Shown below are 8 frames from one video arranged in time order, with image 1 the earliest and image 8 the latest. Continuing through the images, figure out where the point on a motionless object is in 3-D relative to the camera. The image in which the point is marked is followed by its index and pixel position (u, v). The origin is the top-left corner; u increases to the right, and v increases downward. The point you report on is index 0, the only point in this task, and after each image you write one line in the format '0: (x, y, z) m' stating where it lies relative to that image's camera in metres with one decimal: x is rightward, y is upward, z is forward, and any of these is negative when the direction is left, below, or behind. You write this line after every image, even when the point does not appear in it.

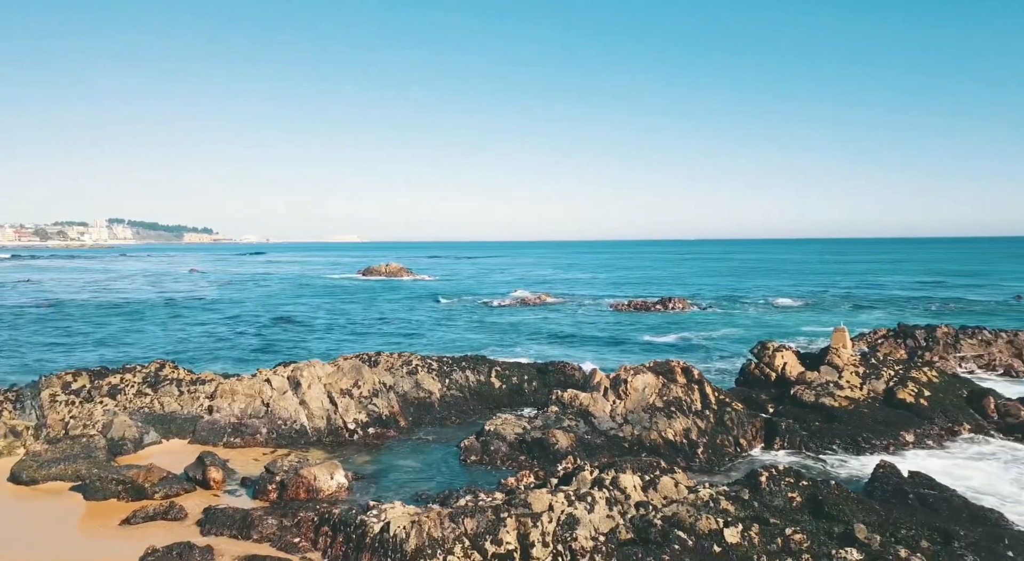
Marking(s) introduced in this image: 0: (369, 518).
0: (-2.5, -4.6, +13.2) m
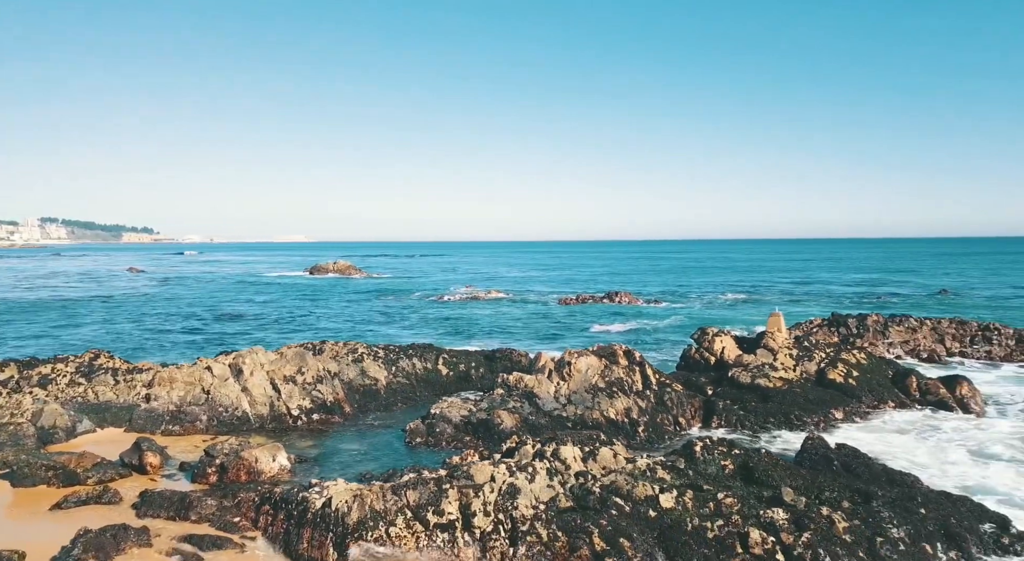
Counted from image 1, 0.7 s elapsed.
0: (-3.5, -4.1, +13.2) m
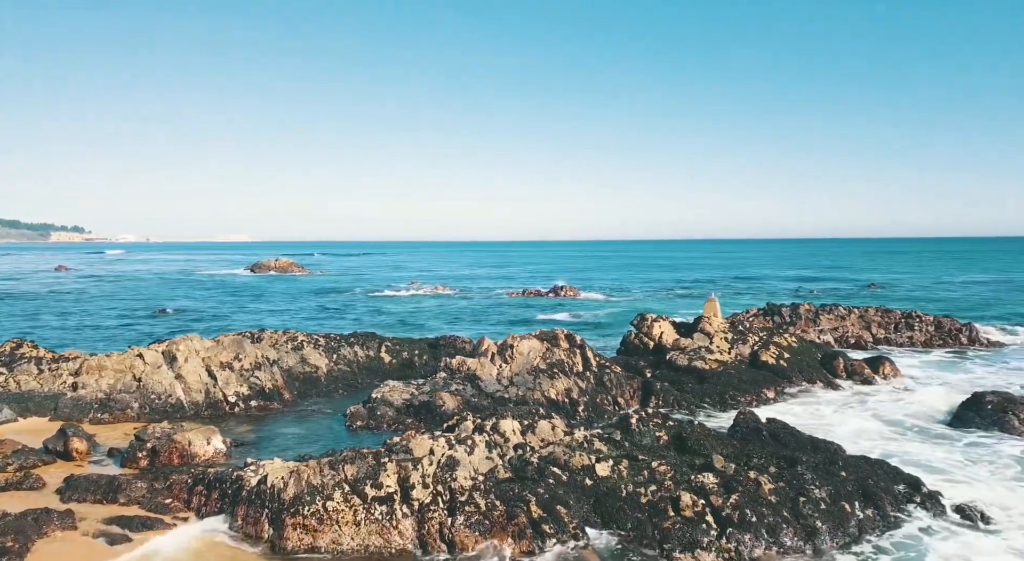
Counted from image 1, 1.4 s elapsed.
0: (-4.7, -3.5, +13.1) m
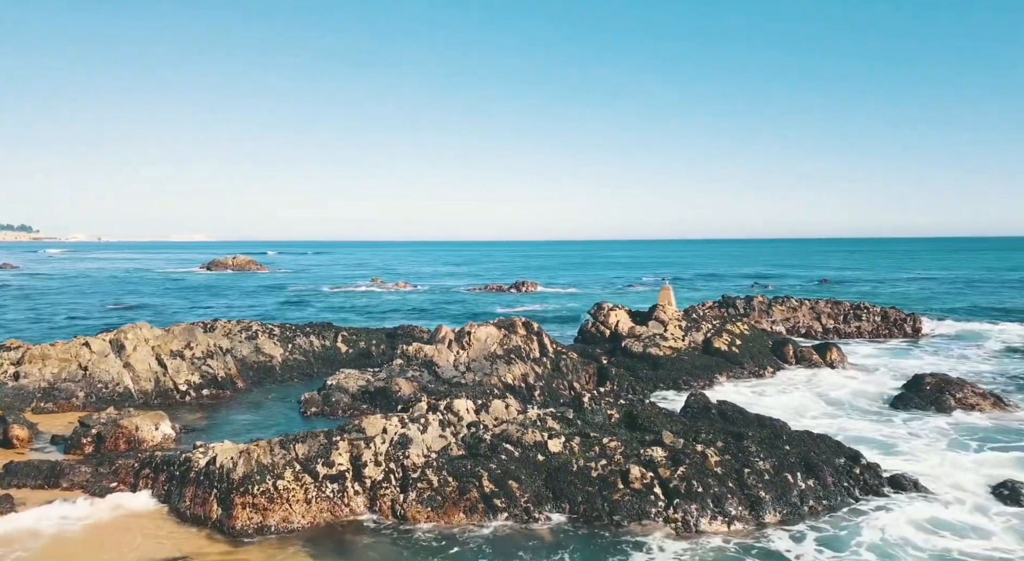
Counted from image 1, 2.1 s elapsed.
0: (-5.5, -3.1, +12.9) m
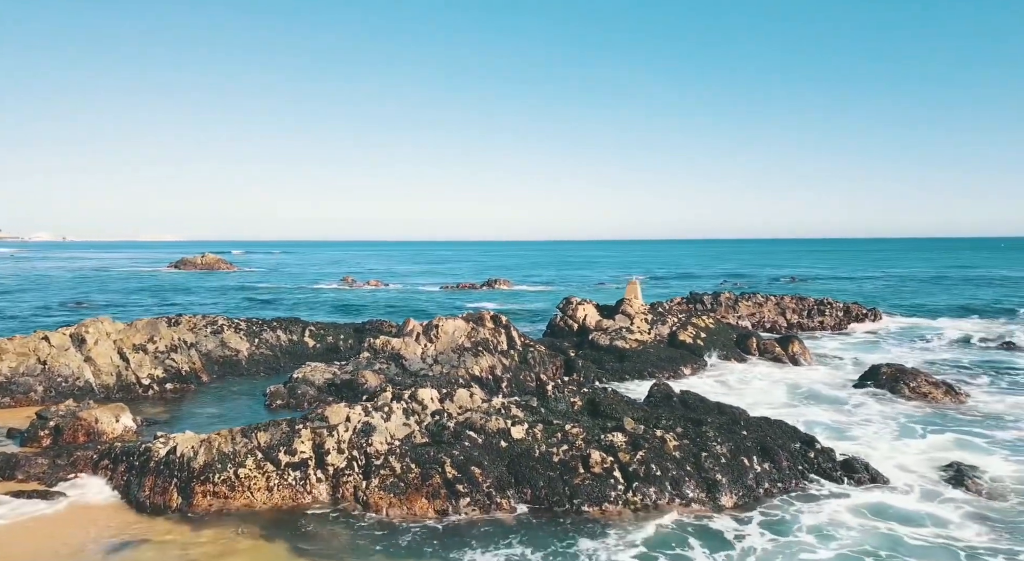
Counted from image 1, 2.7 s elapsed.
0: (-6.2, -2.8, +12.8) m
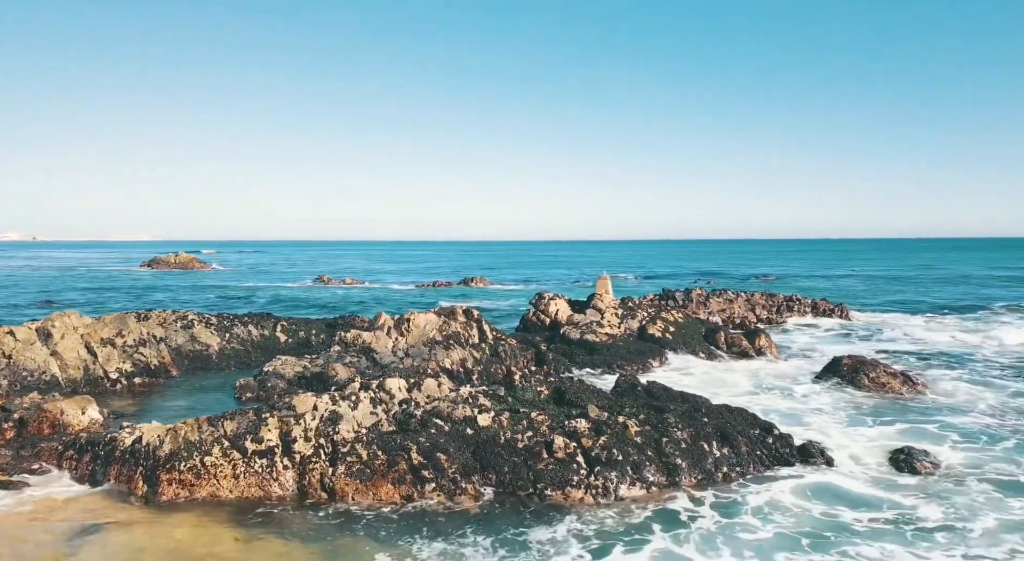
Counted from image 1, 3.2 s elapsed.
0: (-6.9, -2.6, +12.9) m
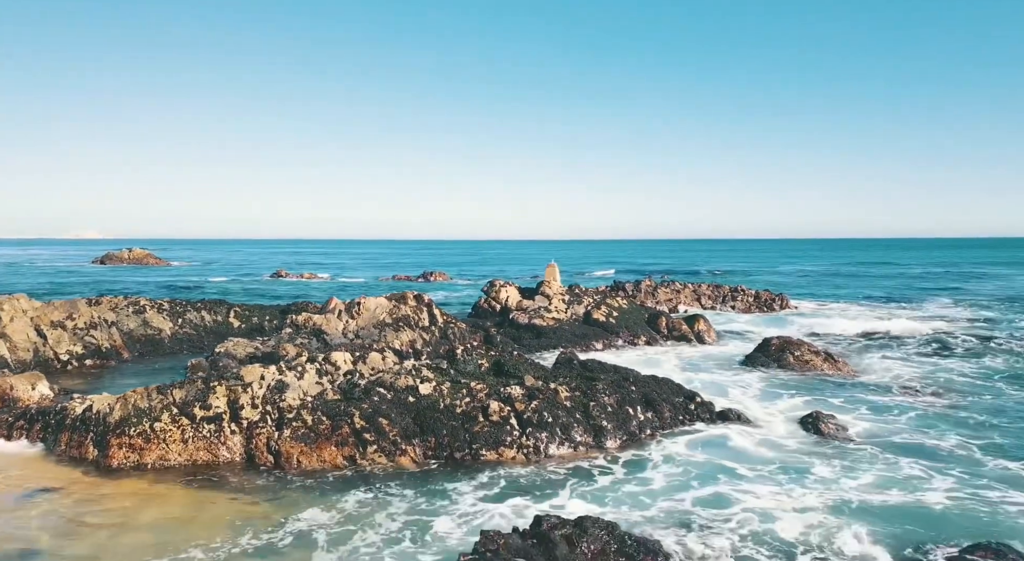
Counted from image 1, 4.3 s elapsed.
0: (-8.1, -2.0, +13.5) m
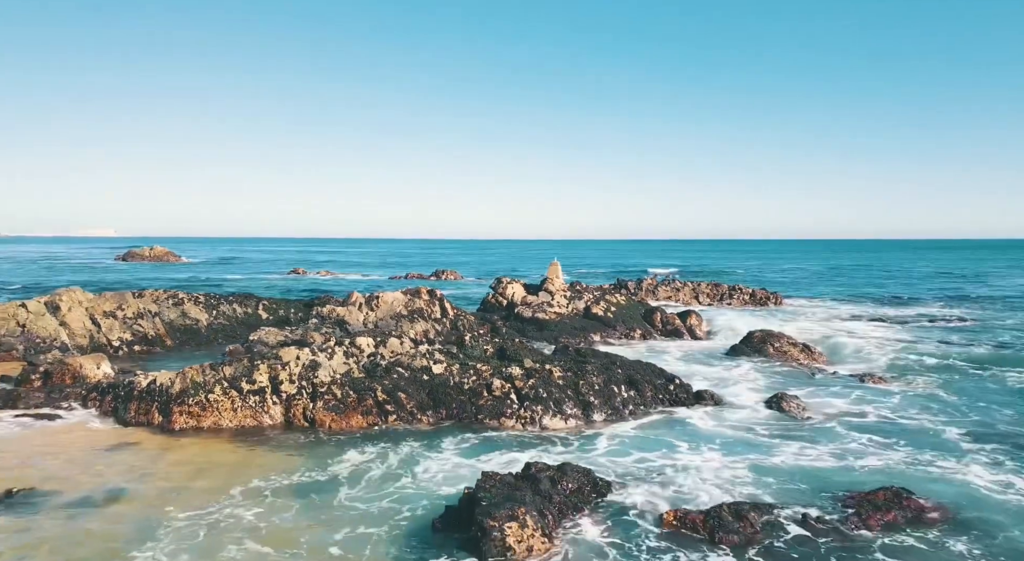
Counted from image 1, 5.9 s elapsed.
0: (-8.1, -1.9, +16.2) m
